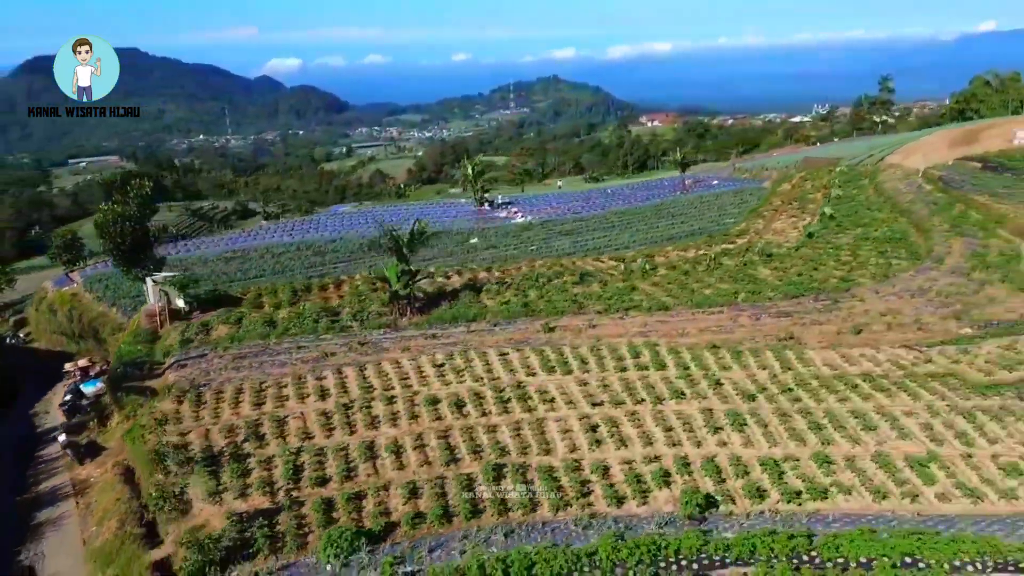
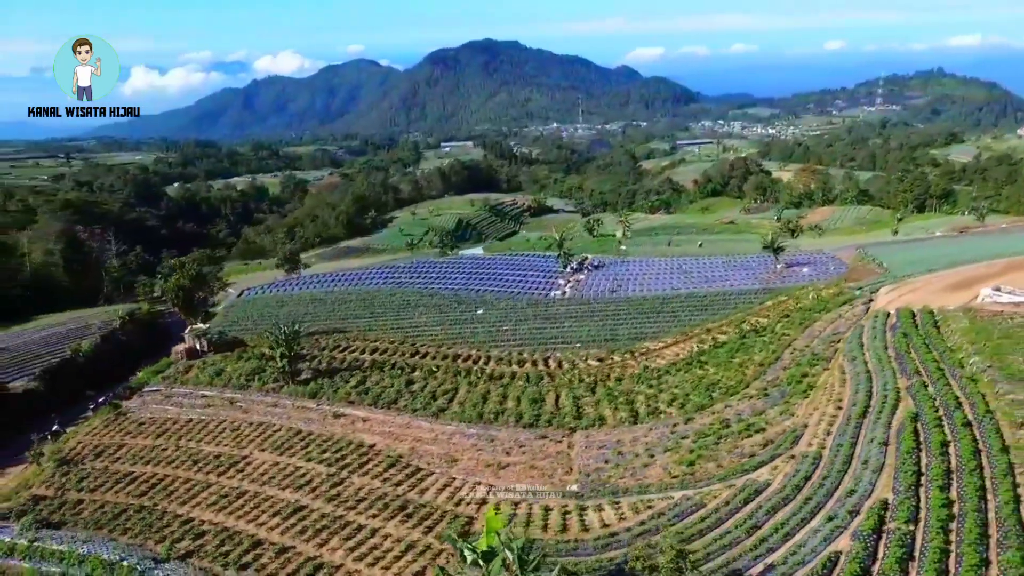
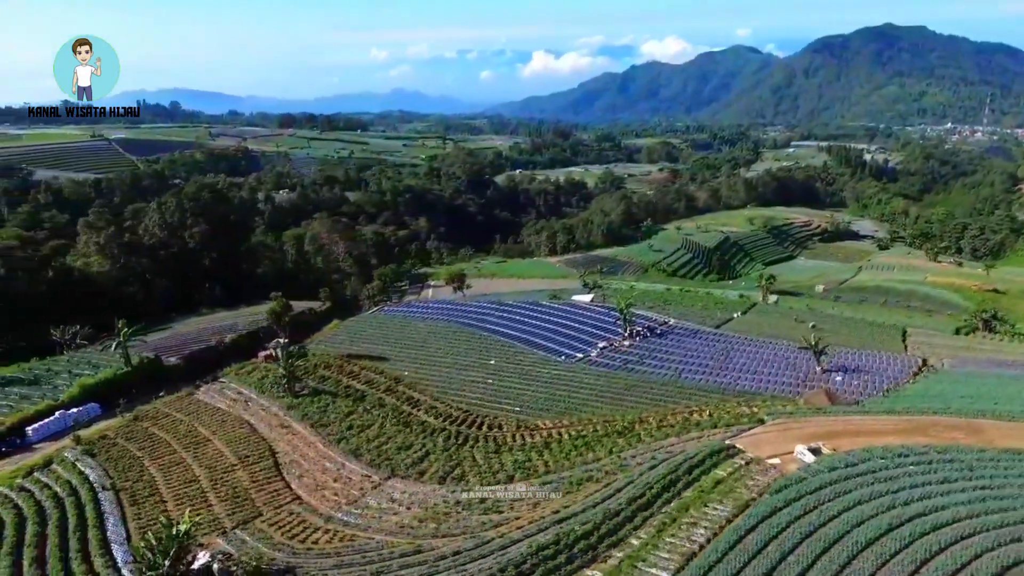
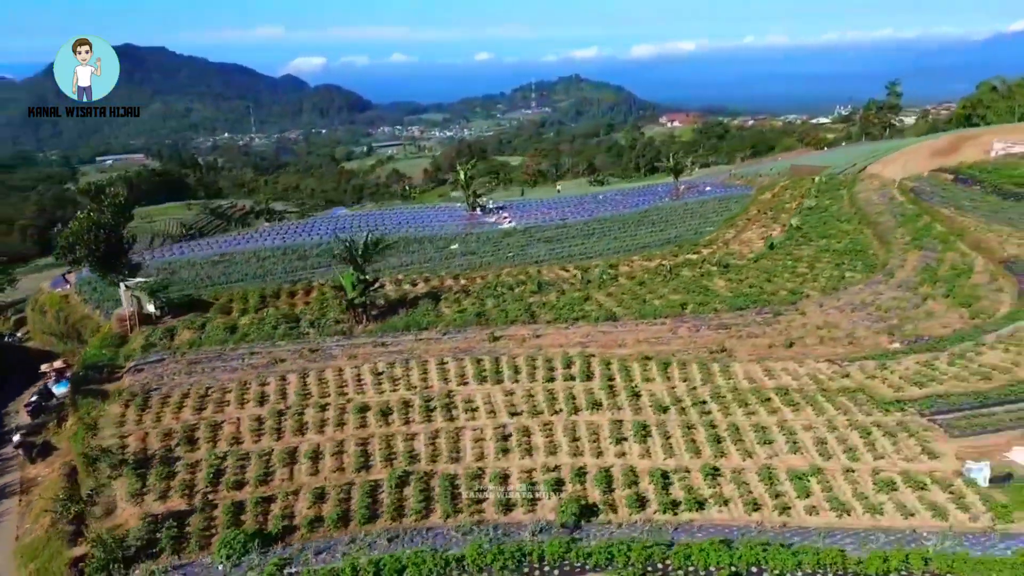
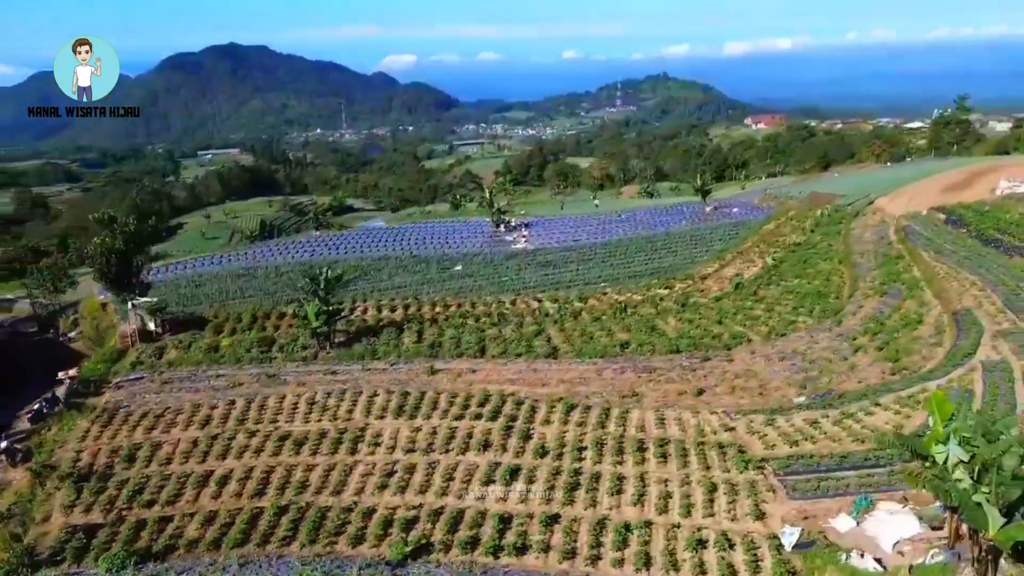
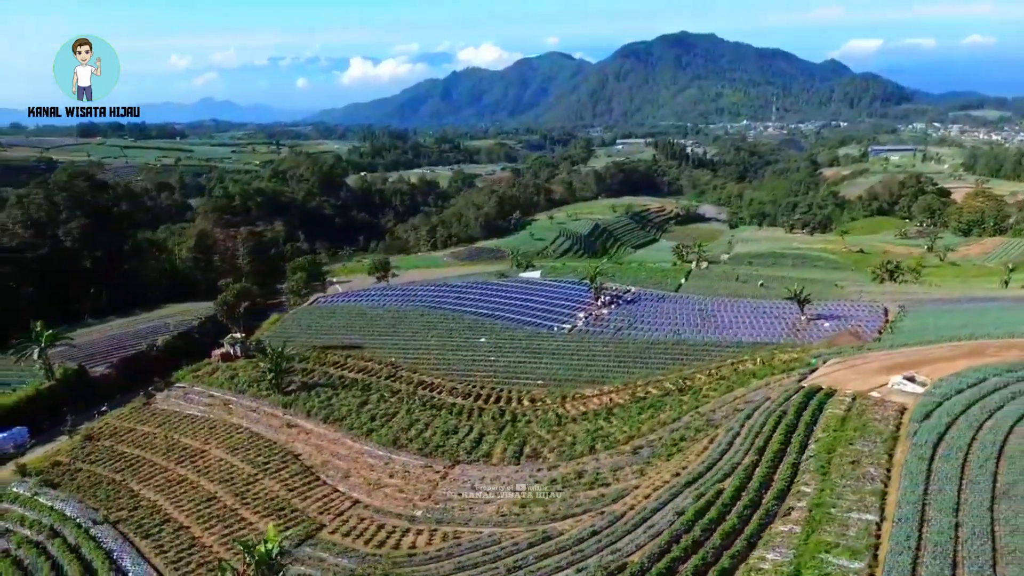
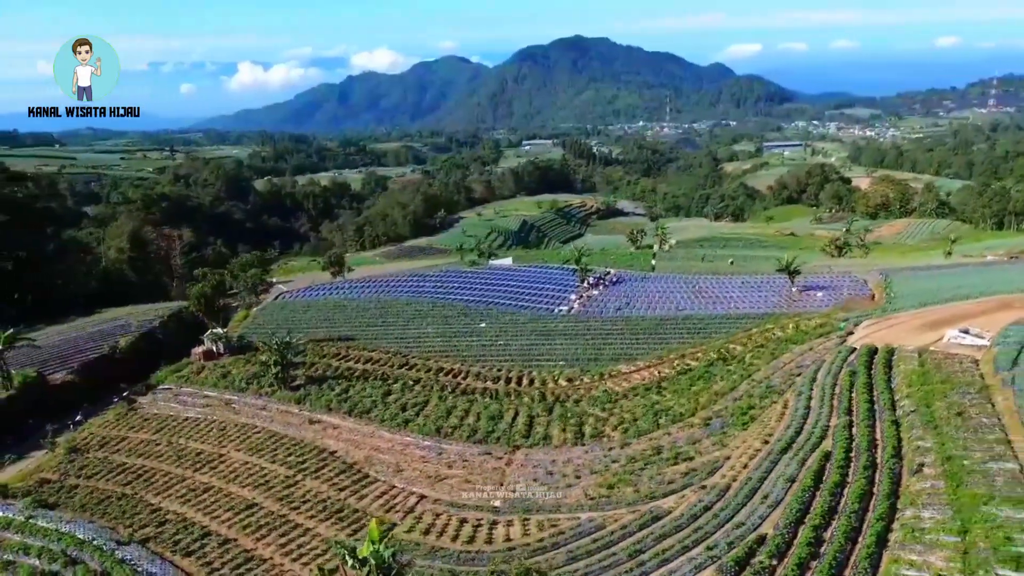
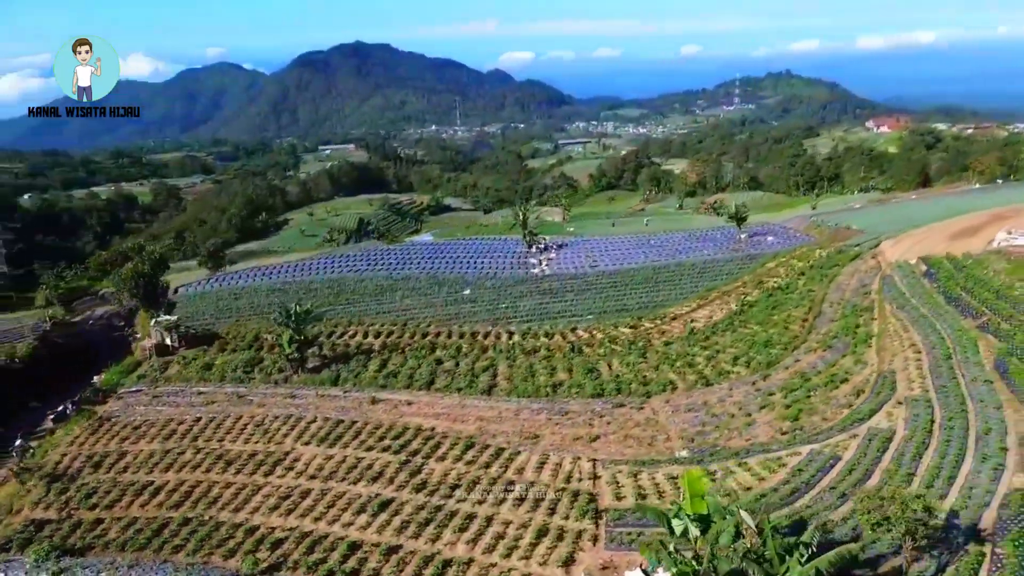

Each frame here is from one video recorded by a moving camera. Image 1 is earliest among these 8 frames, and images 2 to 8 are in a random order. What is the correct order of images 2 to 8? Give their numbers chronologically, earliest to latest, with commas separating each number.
4, 5, 8, 2, 7, 6, 3
